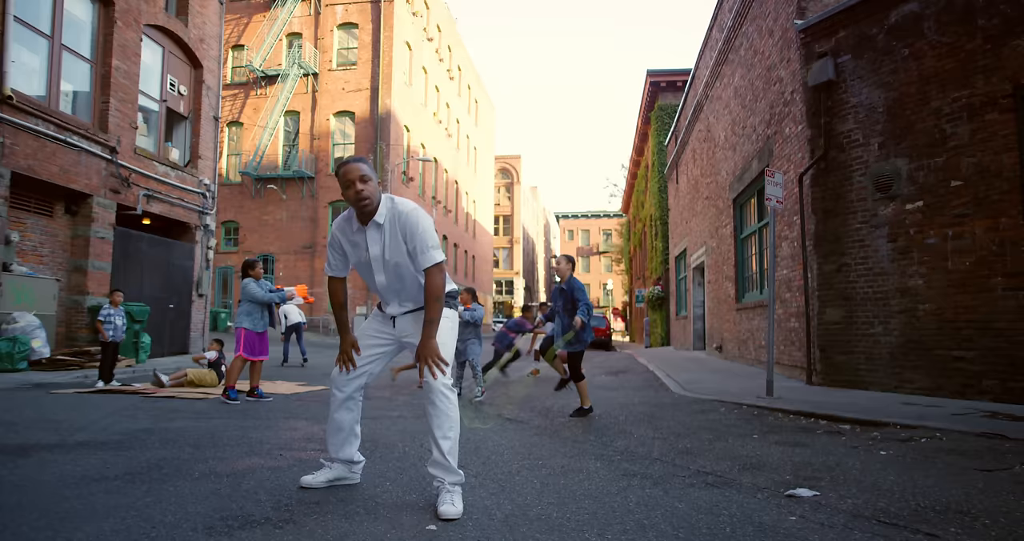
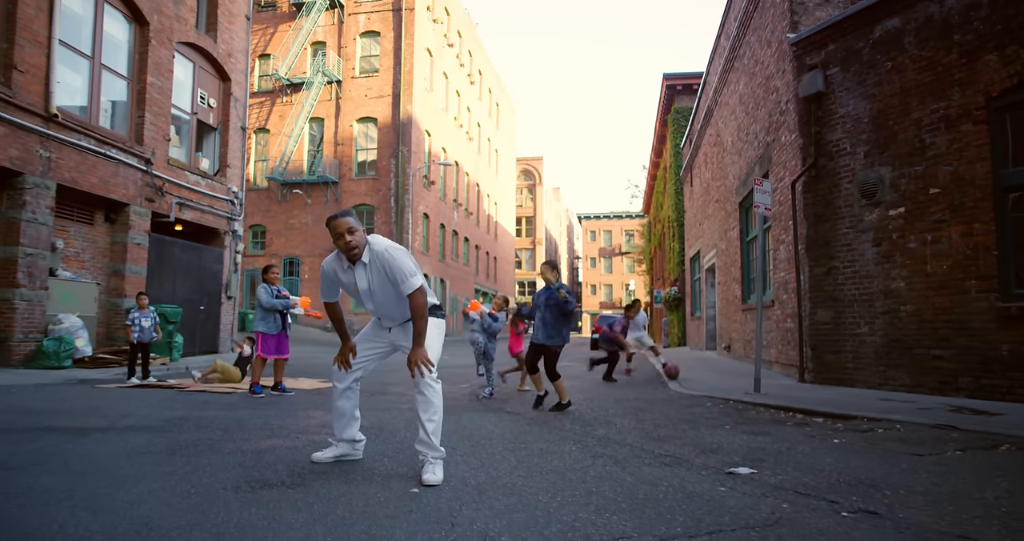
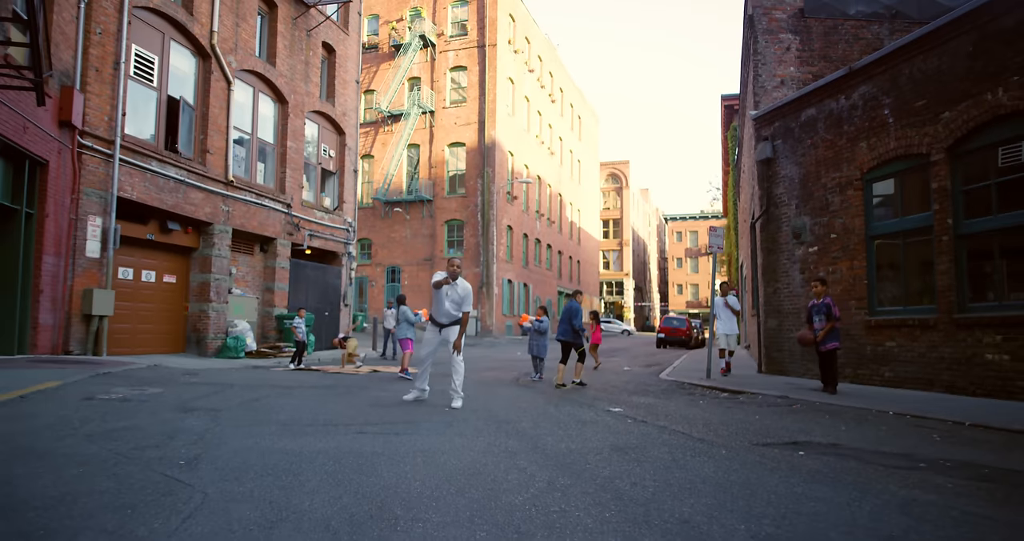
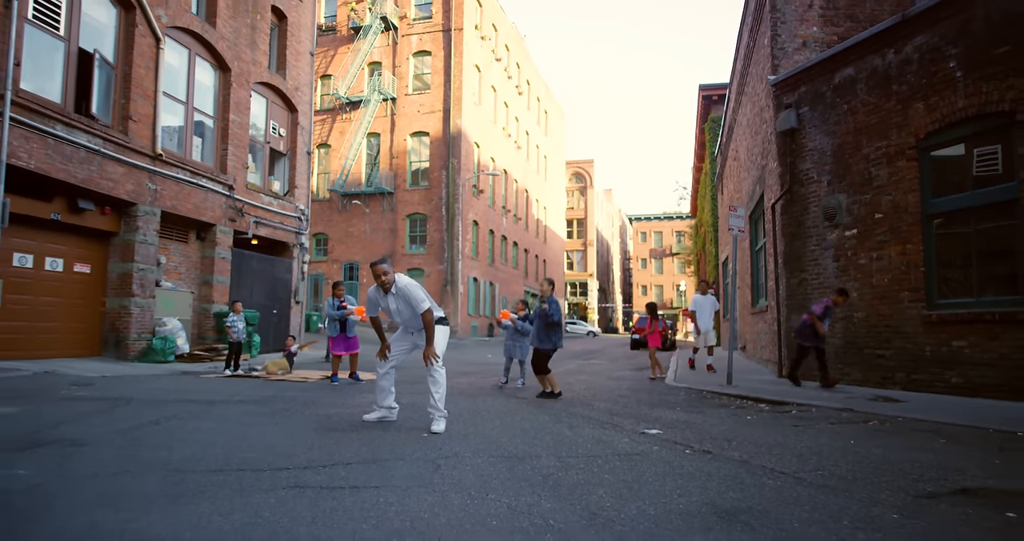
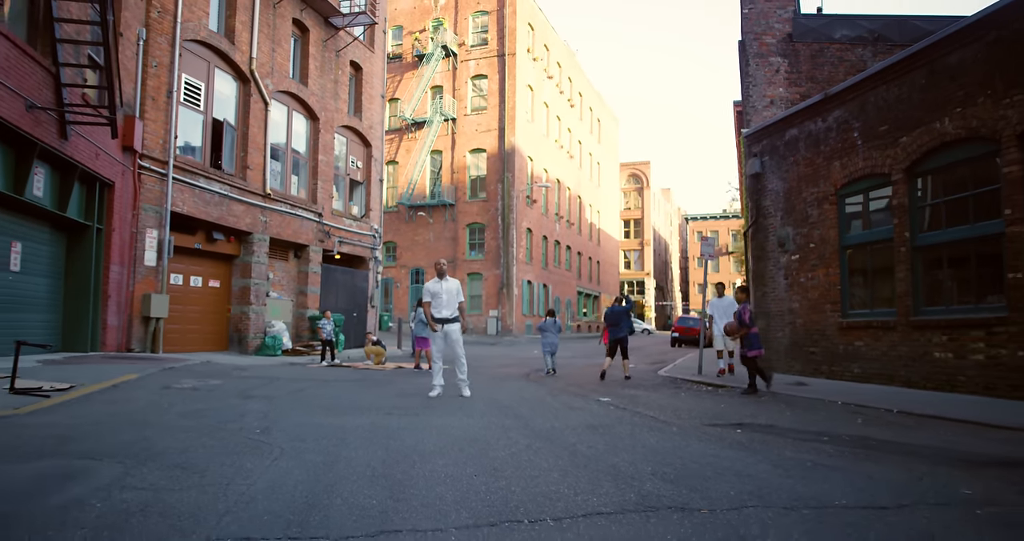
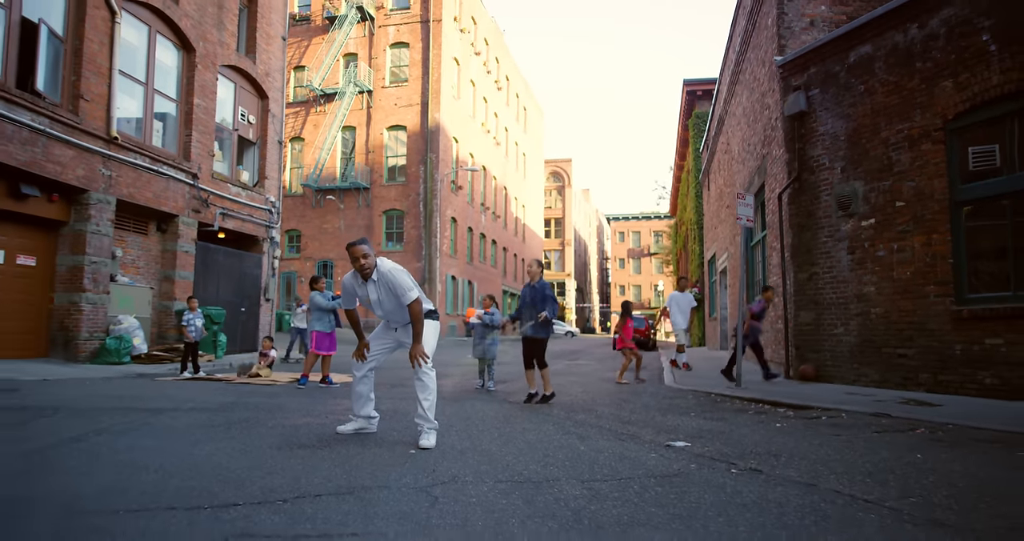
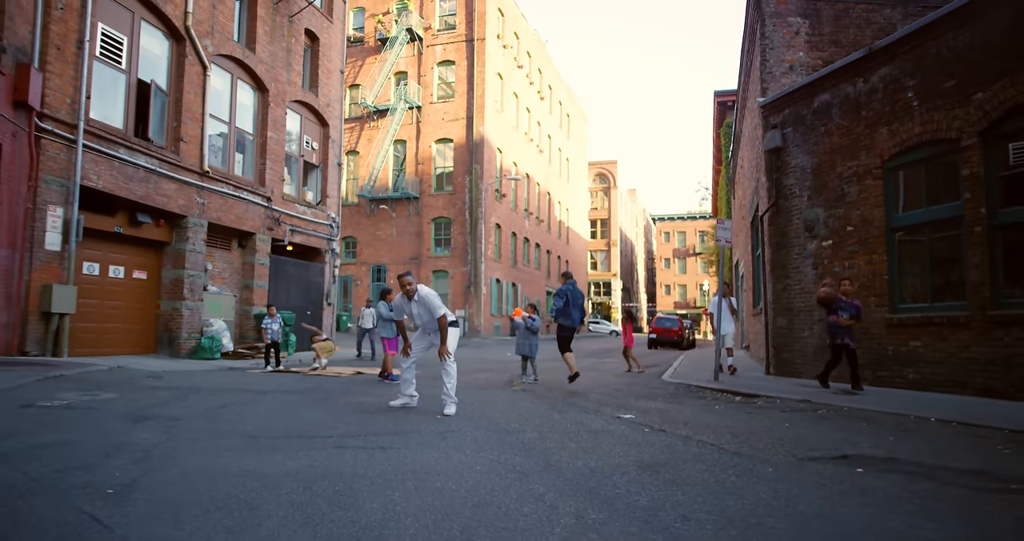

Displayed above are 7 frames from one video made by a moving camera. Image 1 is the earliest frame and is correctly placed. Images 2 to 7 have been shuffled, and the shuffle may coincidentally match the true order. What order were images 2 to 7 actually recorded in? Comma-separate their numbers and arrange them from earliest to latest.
2, 6, 4, 7, 3, 5
